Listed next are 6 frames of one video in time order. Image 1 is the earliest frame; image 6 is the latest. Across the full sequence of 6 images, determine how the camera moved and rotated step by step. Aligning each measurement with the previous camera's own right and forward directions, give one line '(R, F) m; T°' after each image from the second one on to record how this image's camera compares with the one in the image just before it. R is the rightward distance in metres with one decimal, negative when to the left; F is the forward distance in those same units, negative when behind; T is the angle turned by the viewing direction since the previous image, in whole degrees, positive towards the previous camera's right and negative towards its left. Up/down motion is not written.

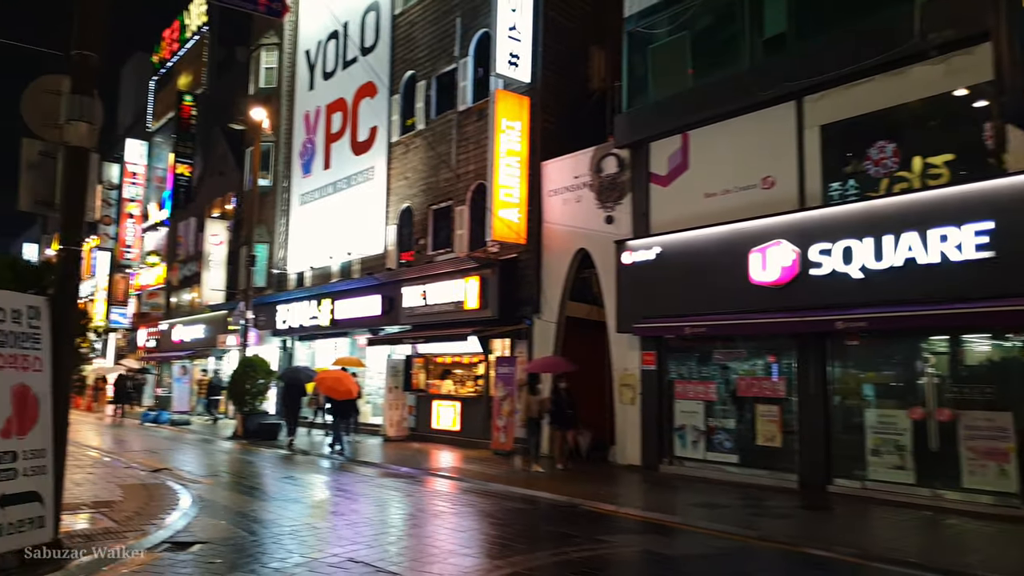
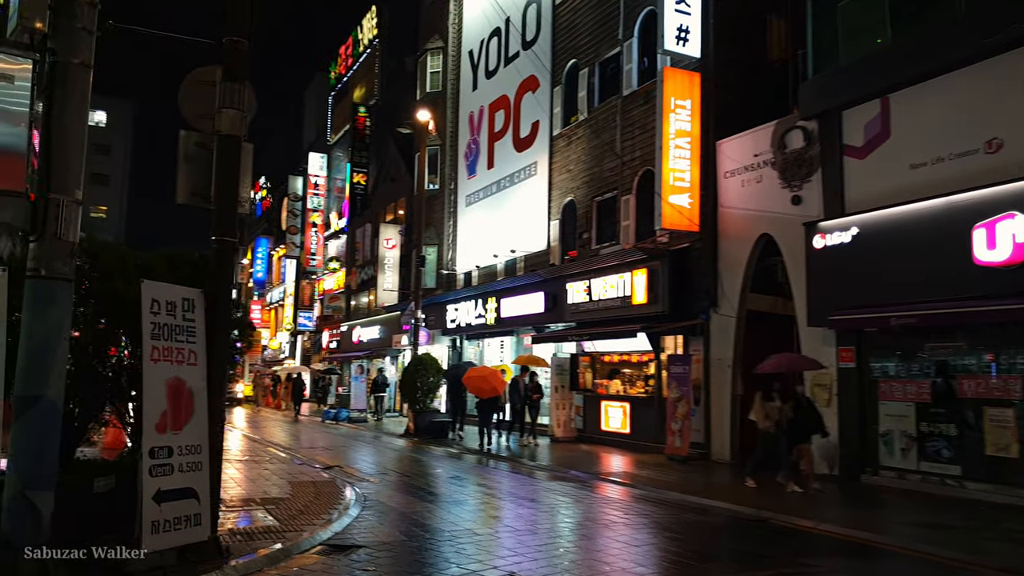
(-0.1, +0.8) m; -12°
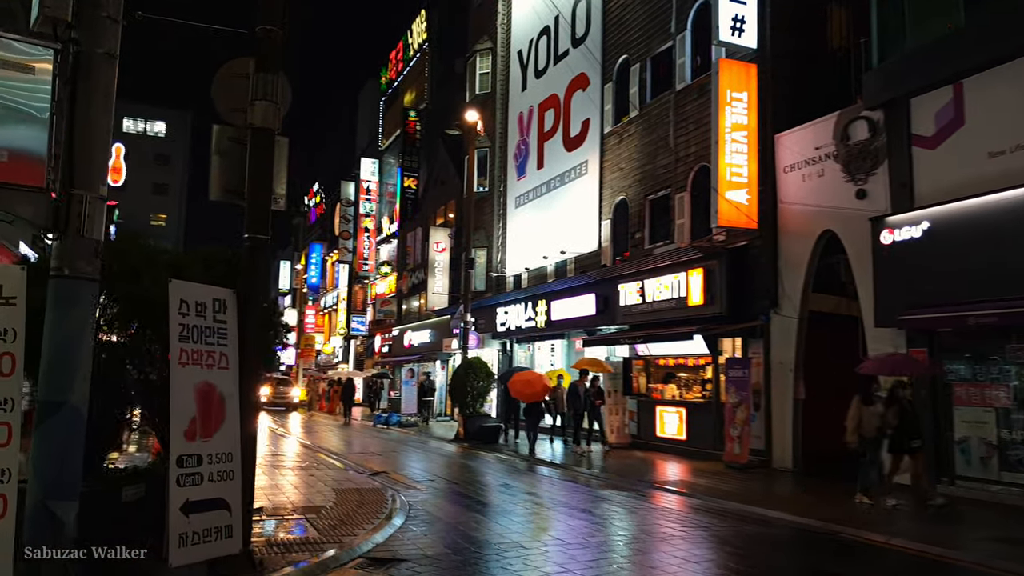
(0.0, +0.4) m; -4°
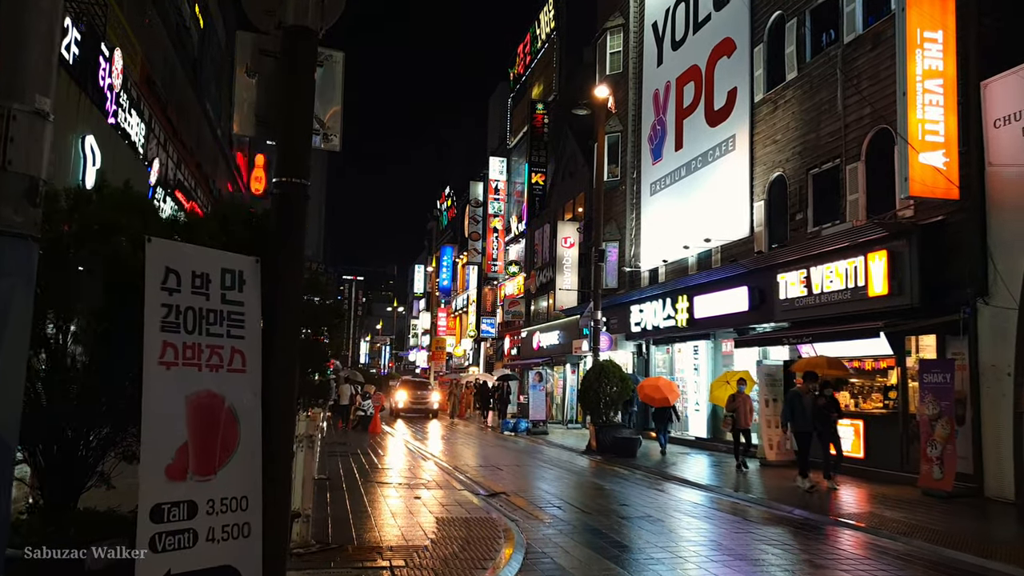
(-0.1, +2.1) m; -9°
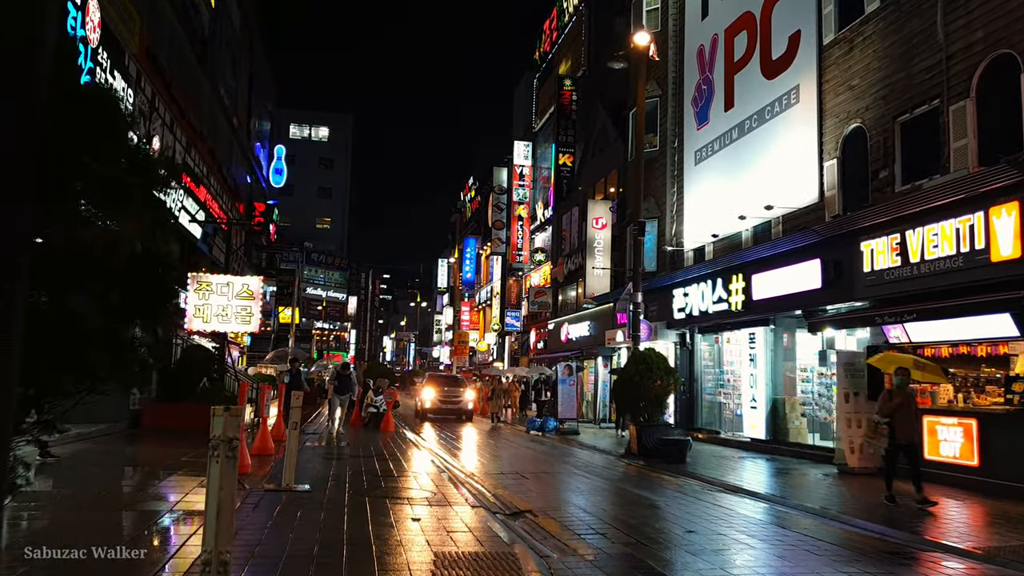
(0.0, +2.5) m; -2°
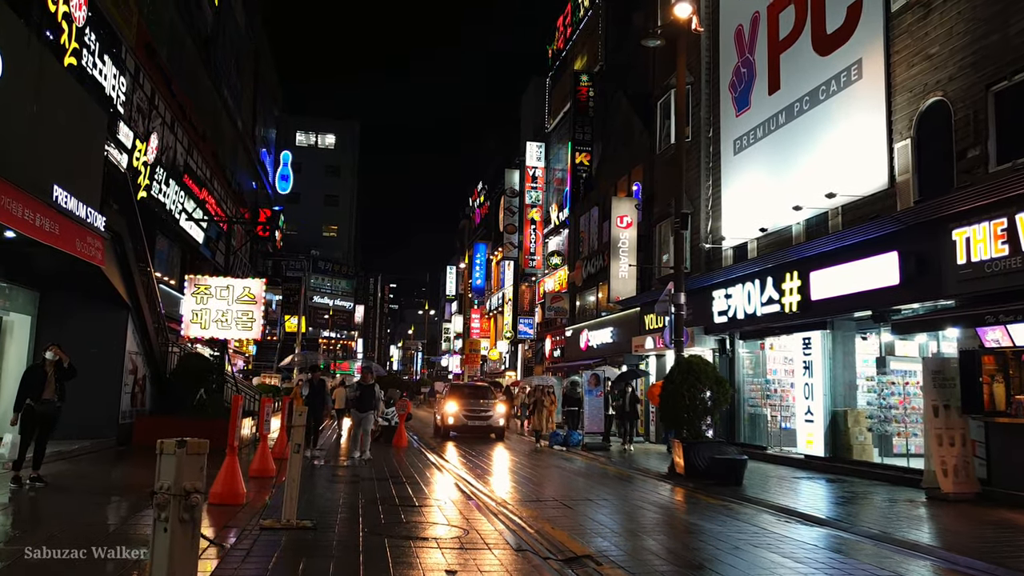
(-0.4, +1.7) m; 0°
